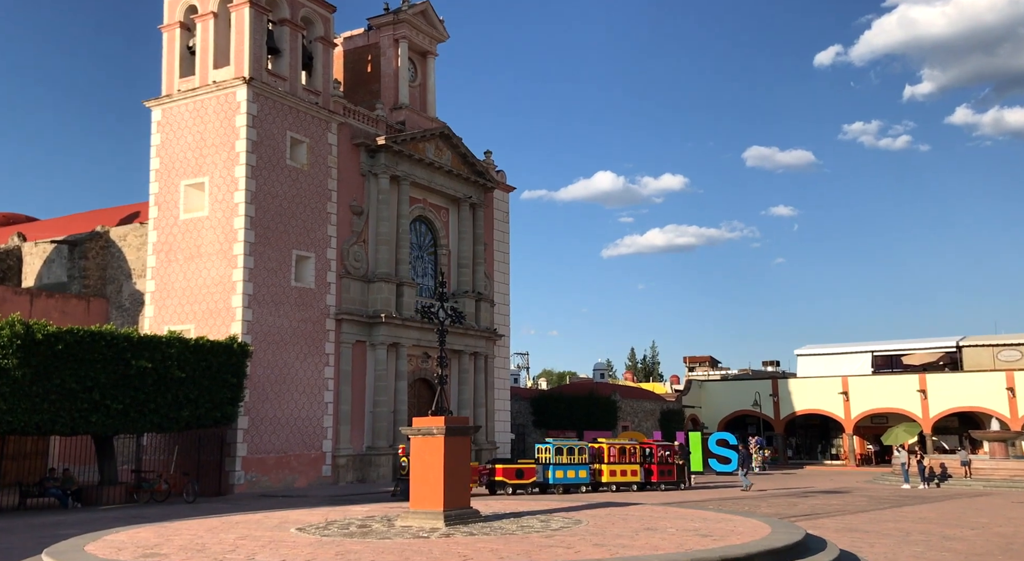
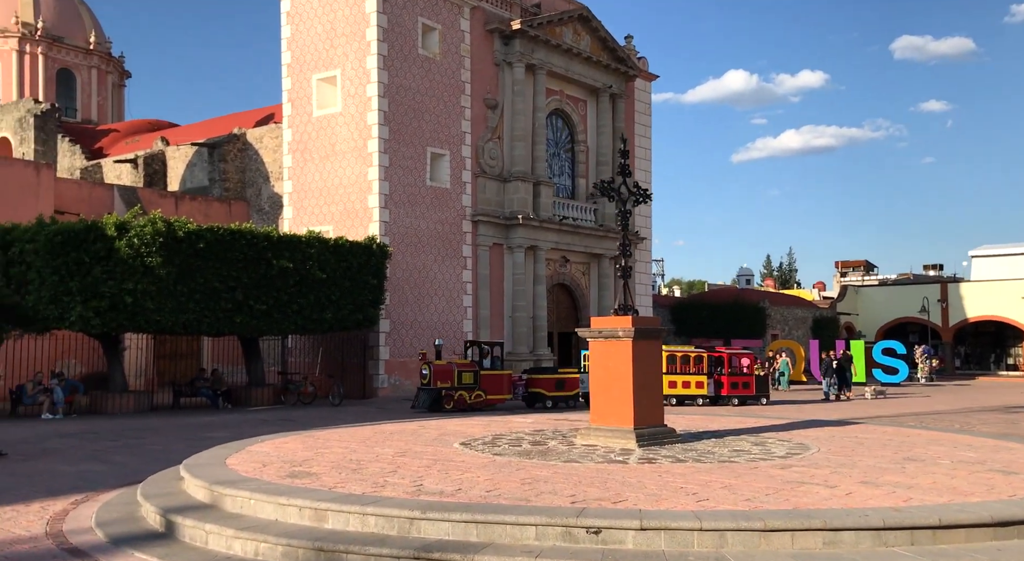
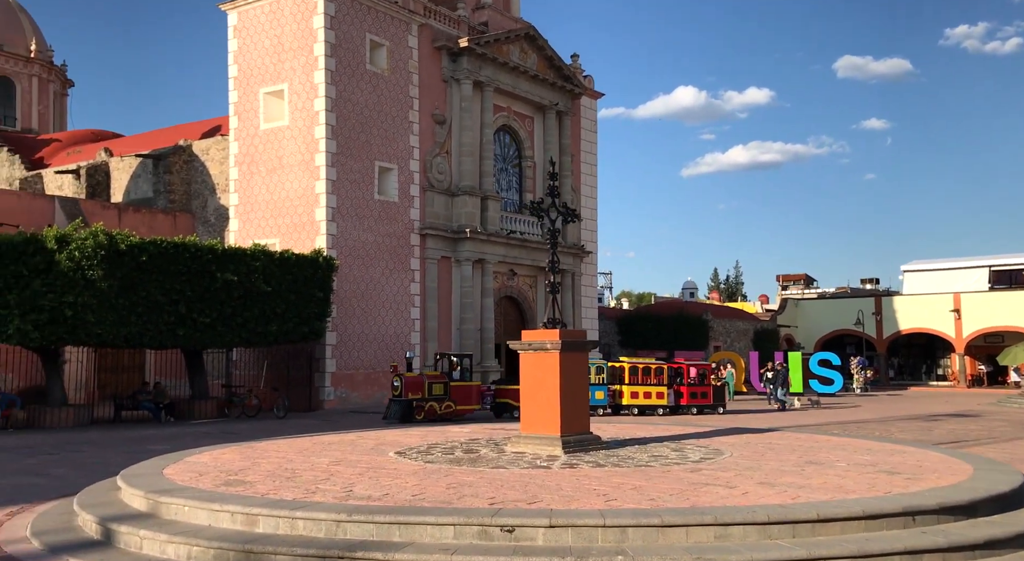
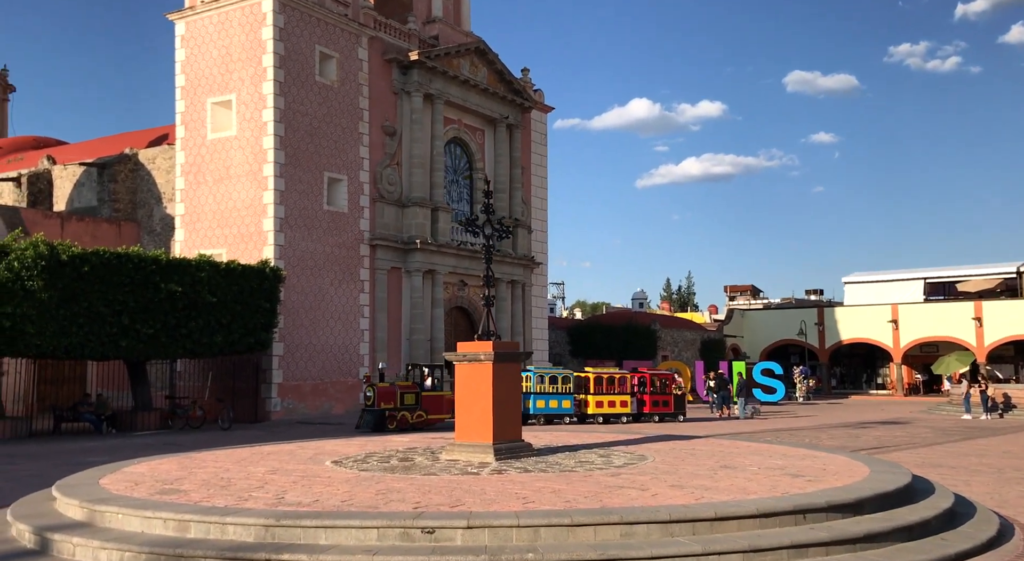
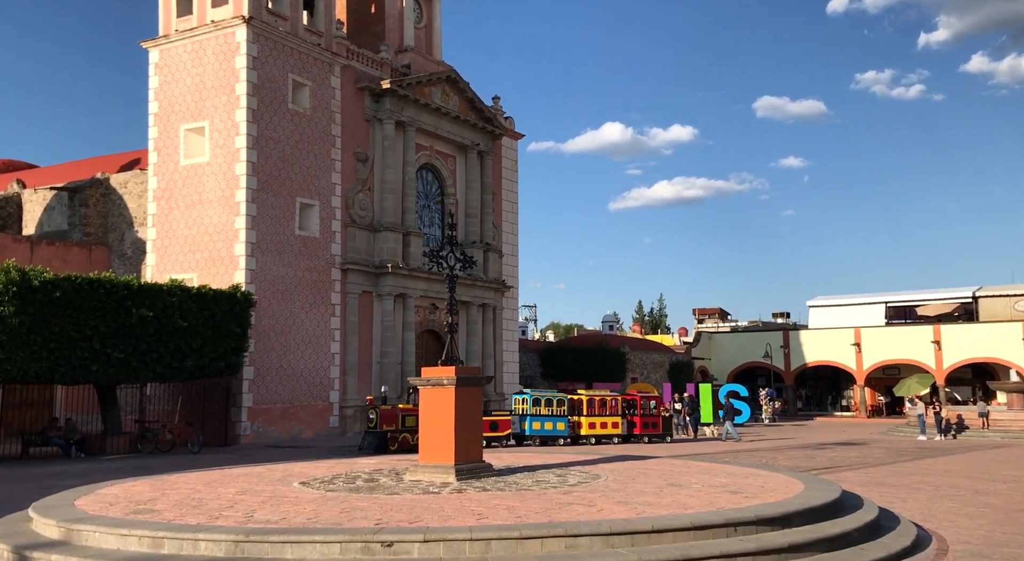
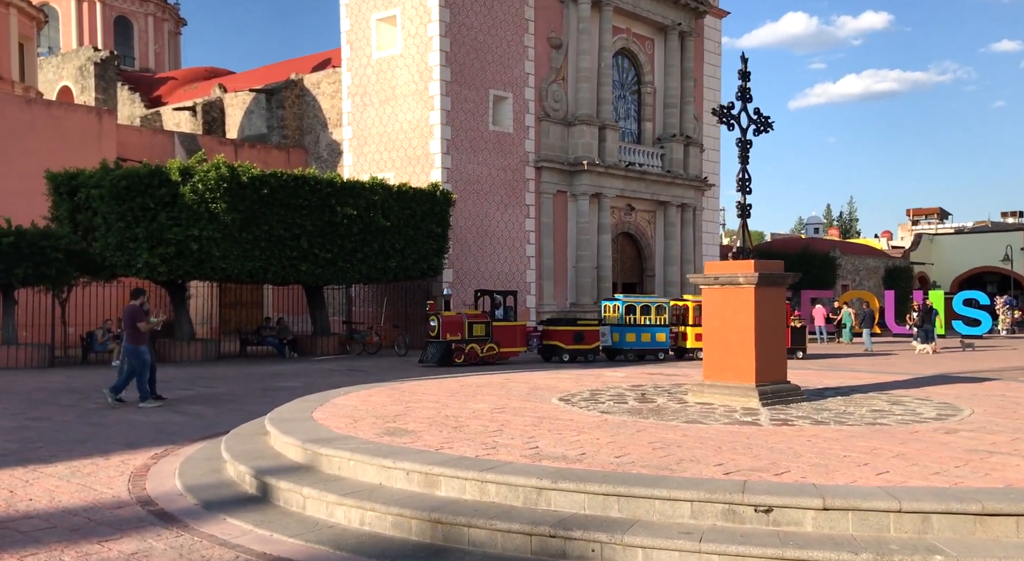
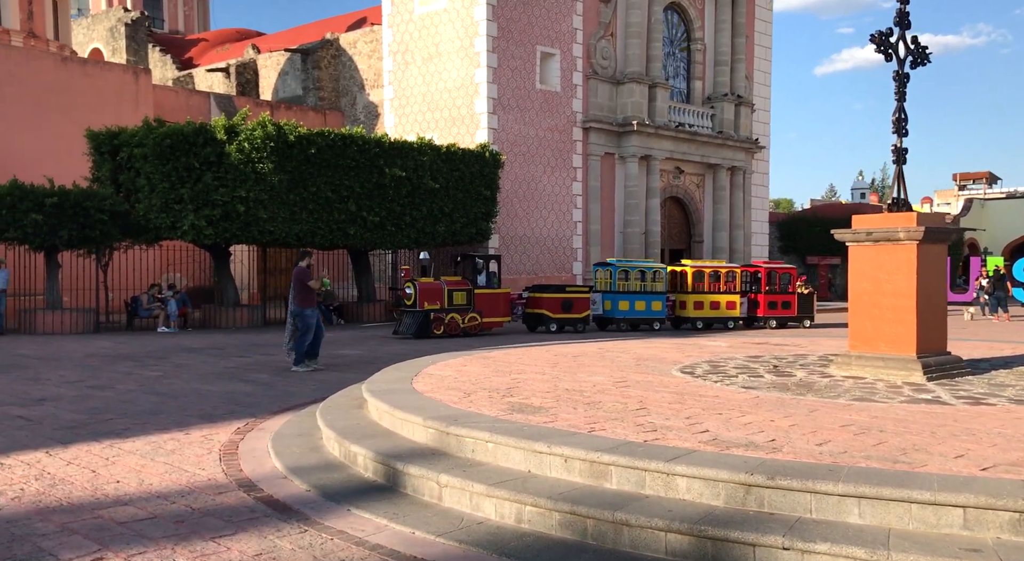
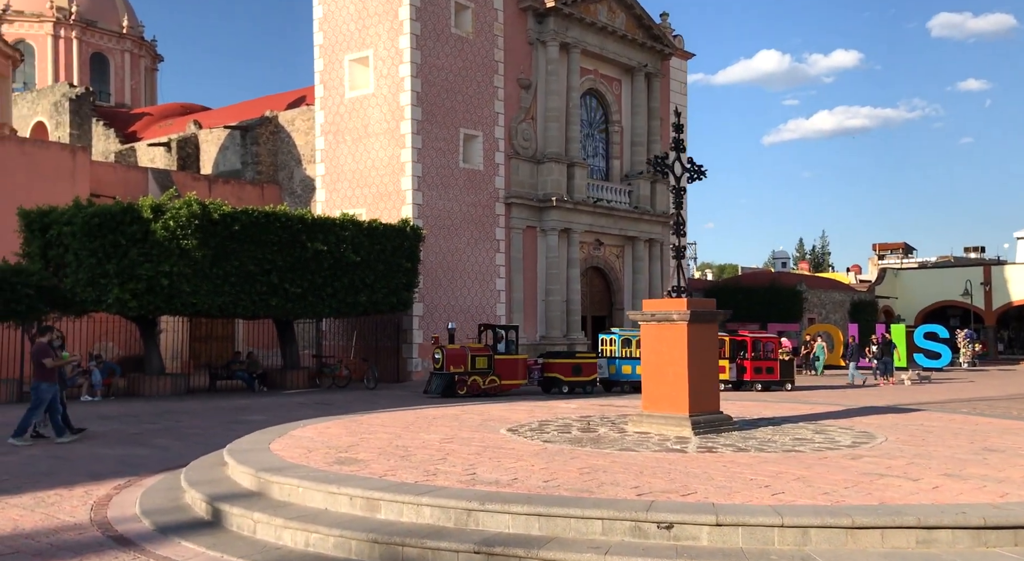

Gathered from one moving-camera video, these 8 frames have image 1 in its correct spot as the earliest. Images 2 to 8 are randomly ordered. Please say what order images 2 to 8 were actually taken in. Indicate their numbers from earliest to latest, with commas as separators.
5, 4, 3, 2, 8, 6, 7
